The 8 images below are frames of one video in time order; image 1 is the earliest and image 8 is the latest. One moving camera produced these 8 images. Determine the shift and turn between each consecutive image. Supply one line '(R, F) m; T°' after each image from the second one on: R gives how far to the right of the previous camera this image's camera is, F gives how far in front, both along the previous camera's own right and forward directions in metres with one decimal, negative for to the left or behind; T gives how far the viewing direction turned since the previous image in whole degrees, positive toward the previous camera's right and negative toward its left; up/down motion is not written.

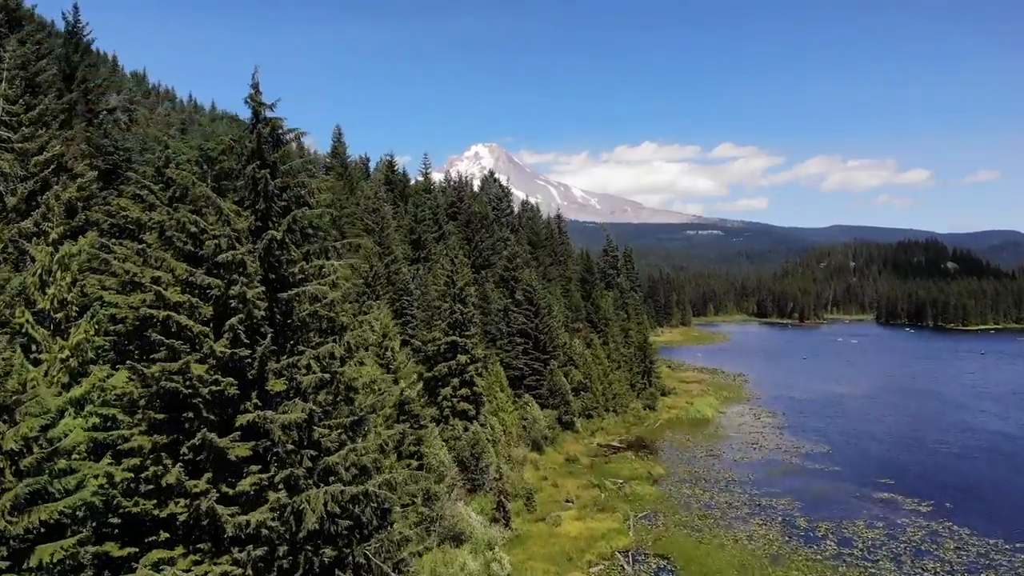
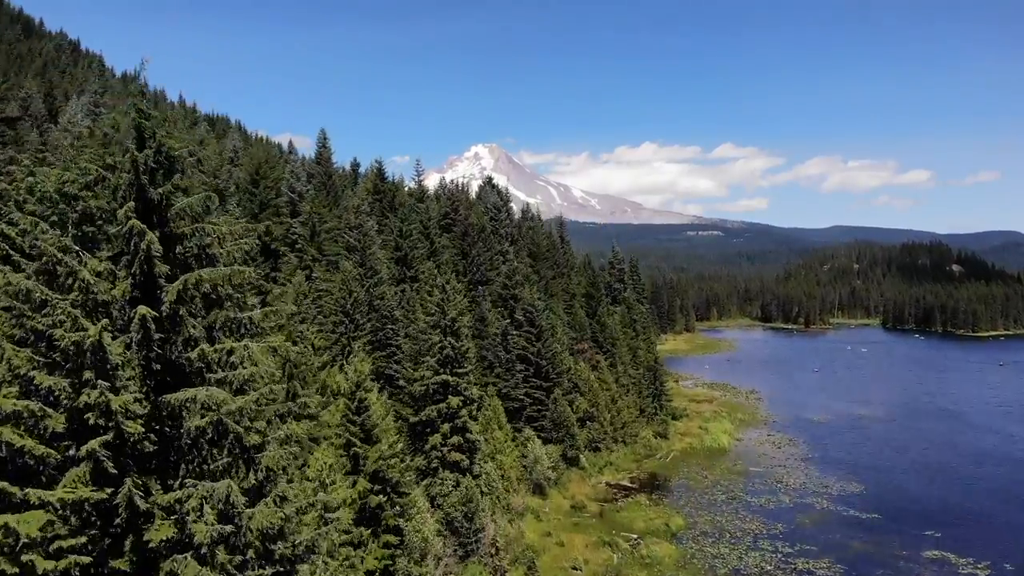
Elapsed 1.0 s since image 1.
(+0.1, +6.2) m; 0°
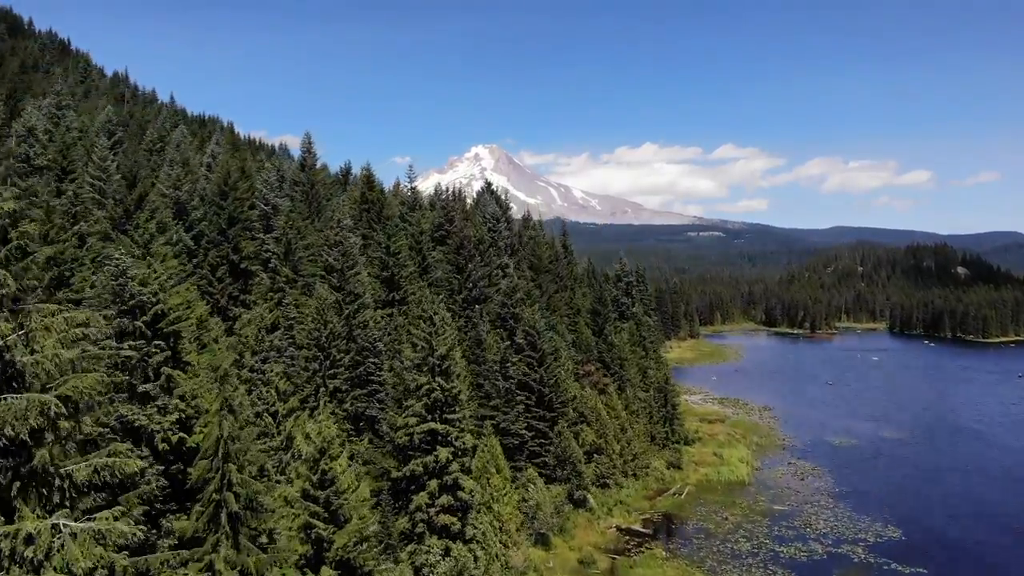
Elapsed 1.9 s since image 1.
(+0.1, +5.9) m; 0°
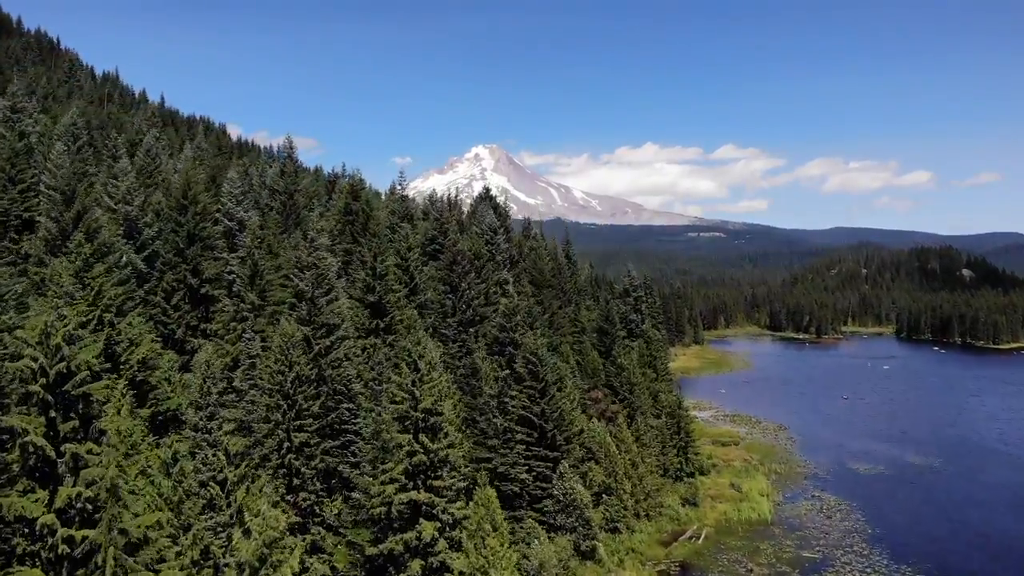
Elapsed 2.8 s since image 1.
(+0.1, +6.0) m; 0°
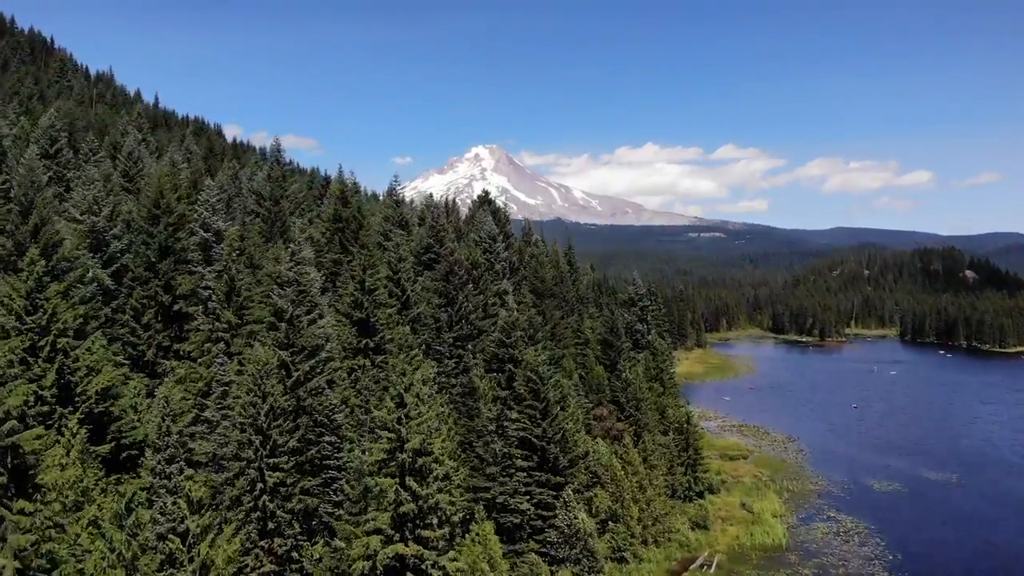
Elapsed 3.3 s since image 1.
(0.0, +3.3) m; 0°
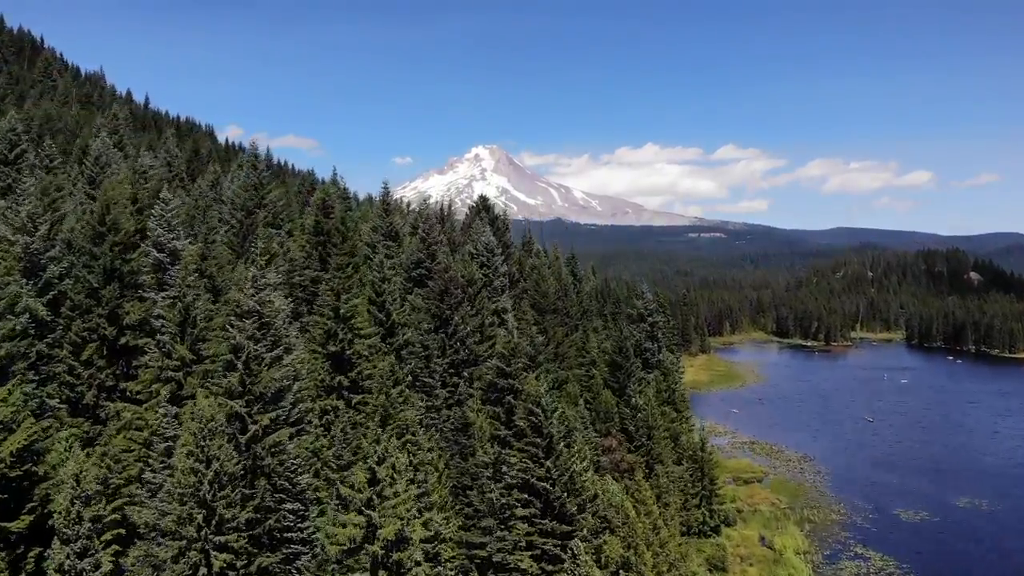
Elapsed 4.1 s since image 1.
(0.0, +5.2) m; 0°
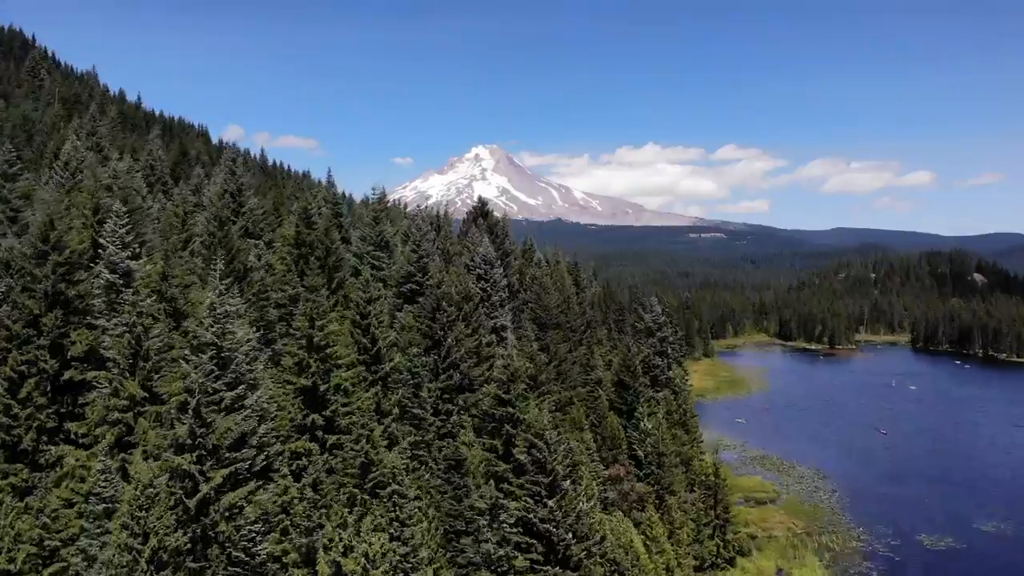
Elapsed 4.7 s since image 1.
(+0.1, +4.1) m; 0°
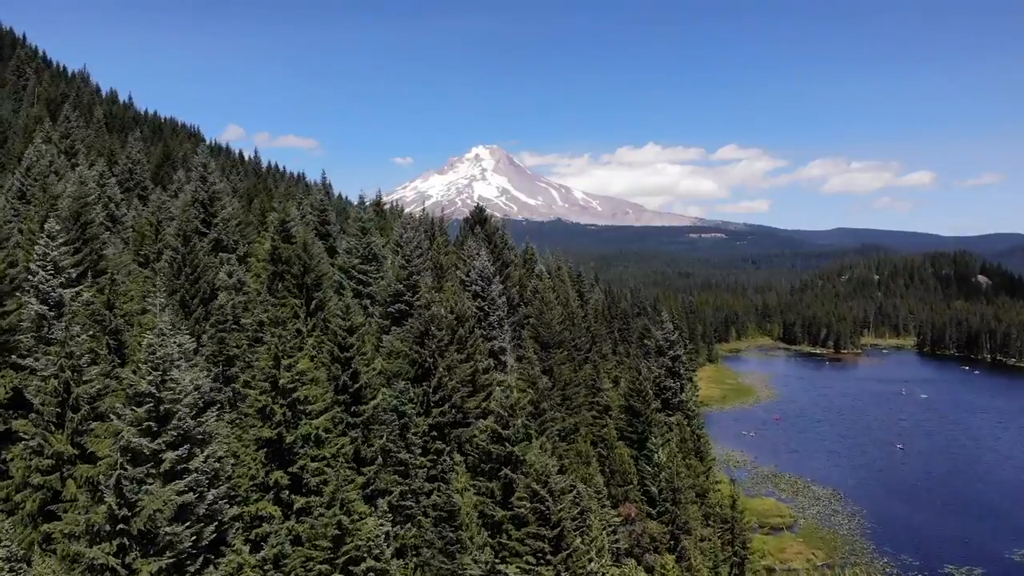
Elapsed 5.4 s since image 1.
(0.0, +4.6) m; 0°
